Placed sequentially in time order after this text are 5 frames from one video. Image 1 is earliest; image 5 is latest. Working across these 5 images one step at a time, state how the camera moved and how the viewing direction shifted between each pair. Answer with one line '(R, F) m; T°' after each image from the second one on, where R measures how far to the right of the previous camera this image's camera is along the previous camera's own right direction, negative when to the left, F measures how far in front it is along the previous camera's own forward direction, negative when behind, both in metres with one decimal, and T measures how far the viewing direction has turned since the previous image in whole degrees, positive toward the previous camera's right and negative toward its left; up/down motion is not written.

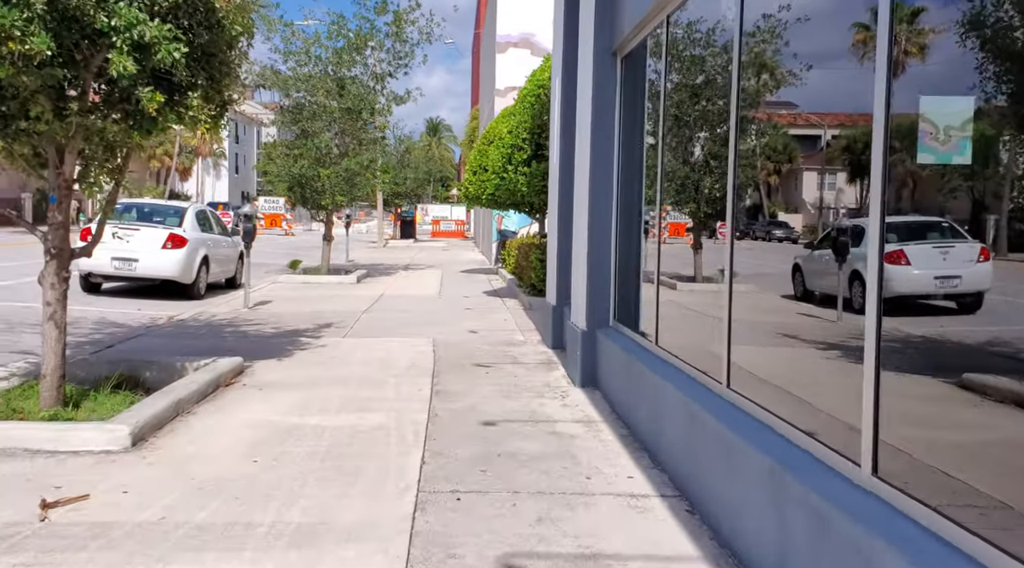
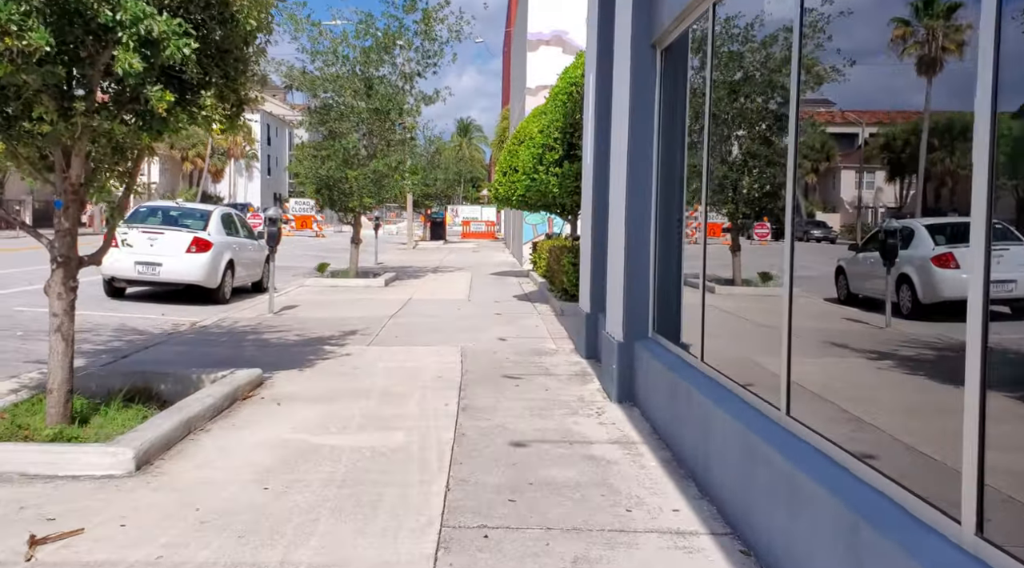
(0.0, +0.4) m; -2°
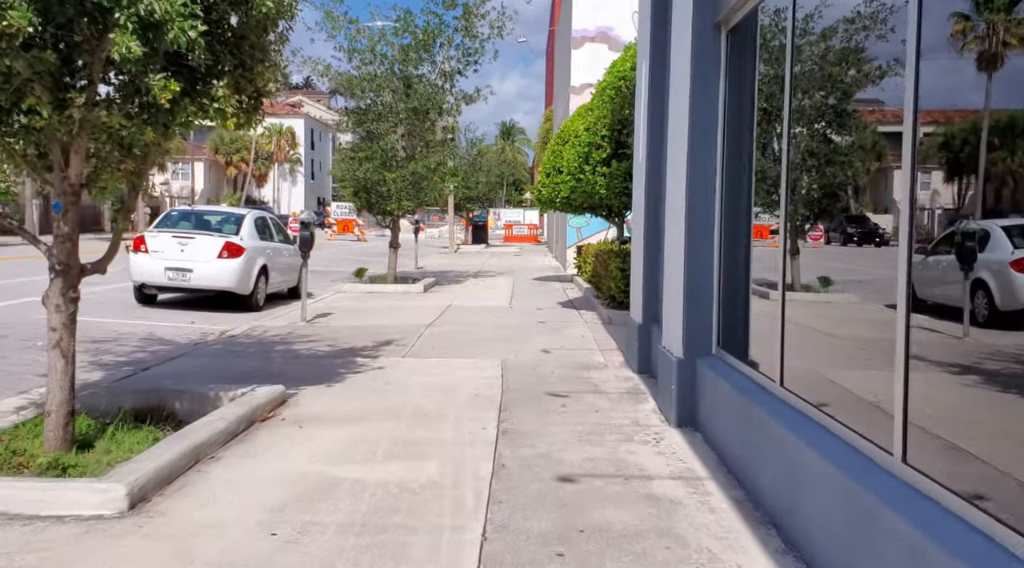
(0.0, +0.7) m; -3°
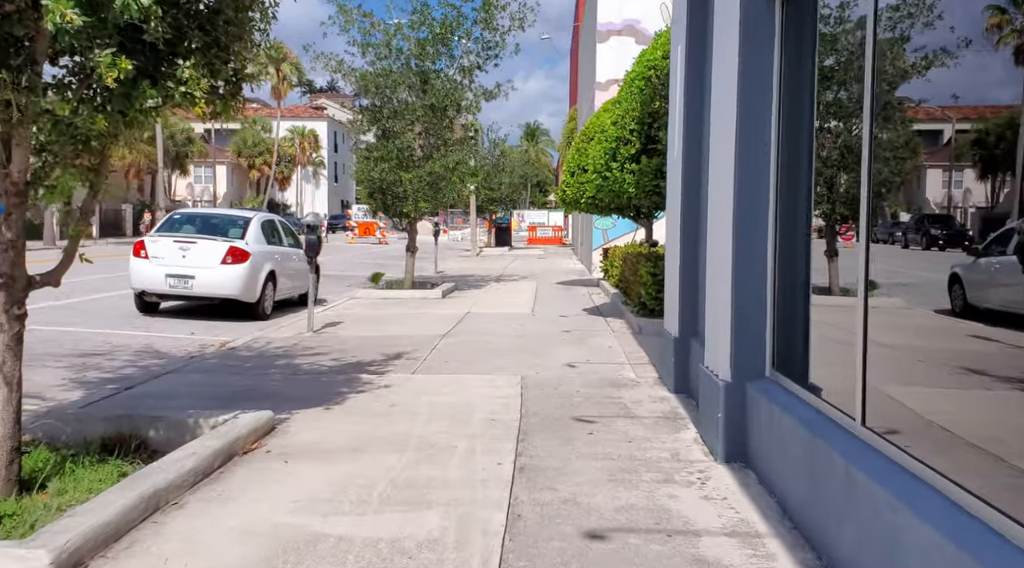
(0.0, +0.9) m; -2°
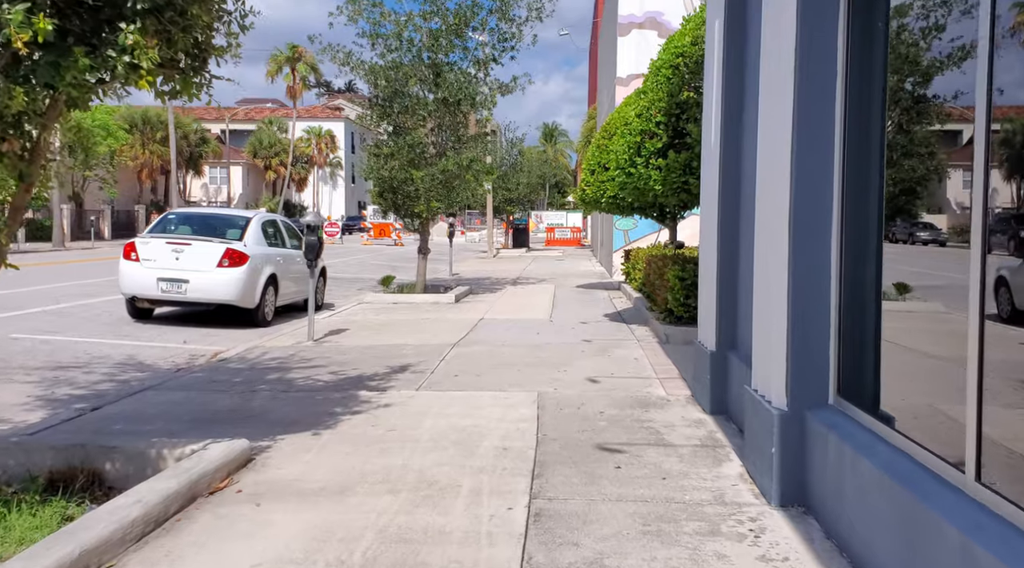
(0.0, +0.8) m; -1°
